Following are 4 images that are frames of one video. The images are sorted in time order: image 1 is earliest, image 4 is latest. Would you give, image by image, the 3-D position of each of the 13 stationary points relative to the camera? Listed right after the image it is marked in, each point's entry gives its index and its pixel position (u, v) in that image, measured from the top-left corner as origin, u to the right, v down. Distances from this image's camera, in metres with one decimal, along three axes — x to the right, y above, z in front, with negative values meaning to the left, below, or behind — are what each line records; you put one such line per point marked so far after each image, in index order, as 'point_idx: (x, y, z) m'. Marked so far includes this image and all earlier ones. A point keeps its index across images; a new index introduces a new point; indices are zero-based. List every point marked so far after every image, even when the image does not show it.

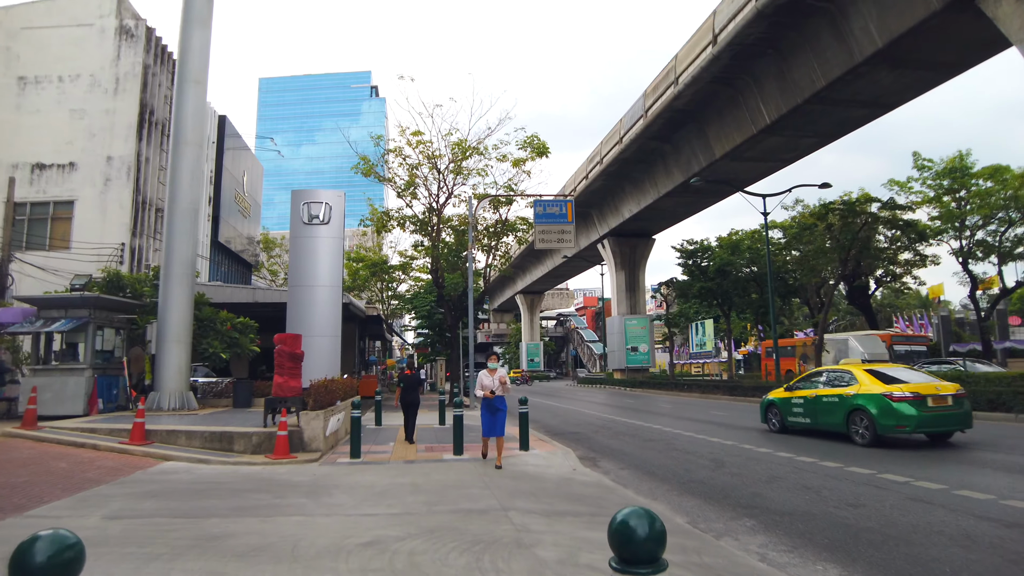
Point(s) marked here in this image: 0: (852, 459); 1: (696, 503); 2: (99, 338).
0: (+5.4, -2.7, +10.6) m
1: (+2.1, -2.5, +7.6) m
2: (-9.5, -1.2, +15.2) m
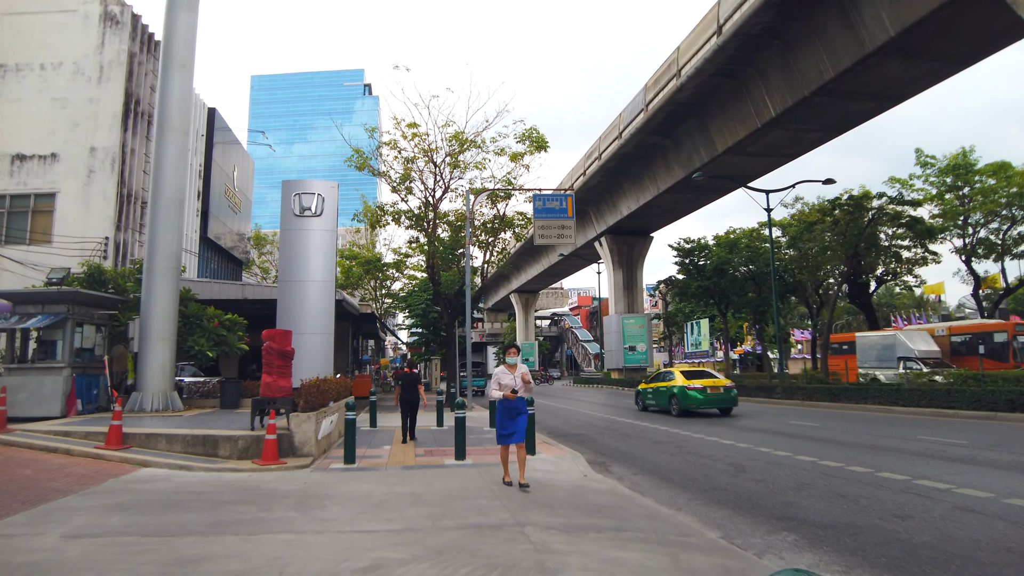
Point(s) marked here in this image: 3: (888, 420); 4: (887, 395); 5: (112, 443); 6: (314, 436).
0: (+5.5, -2.6, +9.9) m
1: (+2.2, -2.4, +6.9) m
2: (-9.4, -1.0, +14.4) m
3: (+9.3, -3.3, +16.4) m
4: (+10.7, -3.1, +18.9) m
5: (-5.6, -2.2, +9.3) m
6: (-2.8, -2.1, +9.4) m
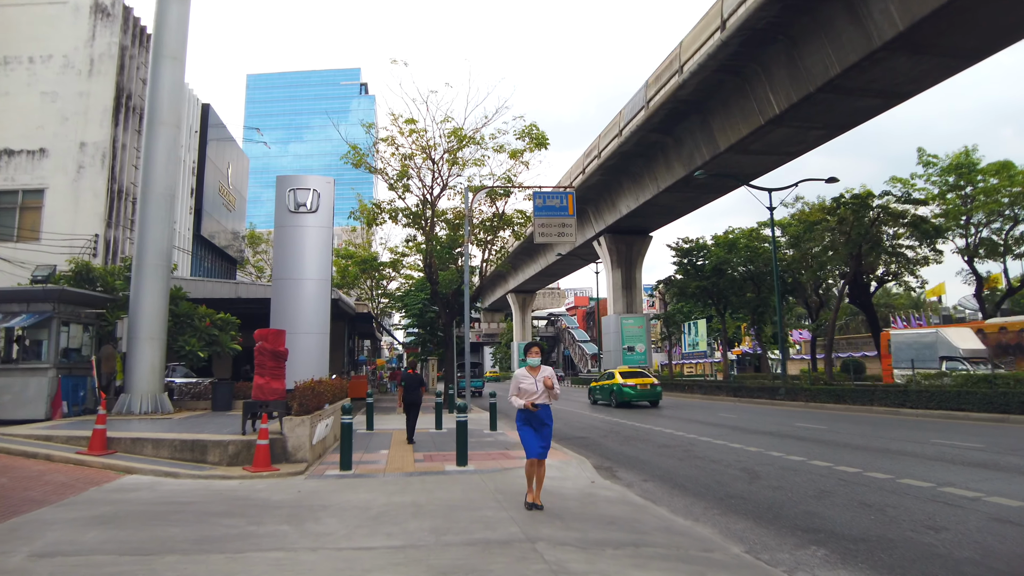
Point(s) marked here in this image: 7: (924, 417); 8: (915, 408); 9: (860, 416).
0: (+5.6, -2.6, +9.5) m
1: (+2.3, -2.3, +6.5) m
2: (-9.4, -1.0, +13.9) m
3: (+9.3, -3.2, +16.0) m
4: (+10.7, -3.1, +18.6) m
5: (-5.6, -2.1, +8.9) m
6: (-2.8, -2.1, +8.9) m
7: (+10.5, -3.3, +16.9) m
8: (+10.8, -3.2, +17.7) m
9: (+9.3, -3.4, +17.6) m
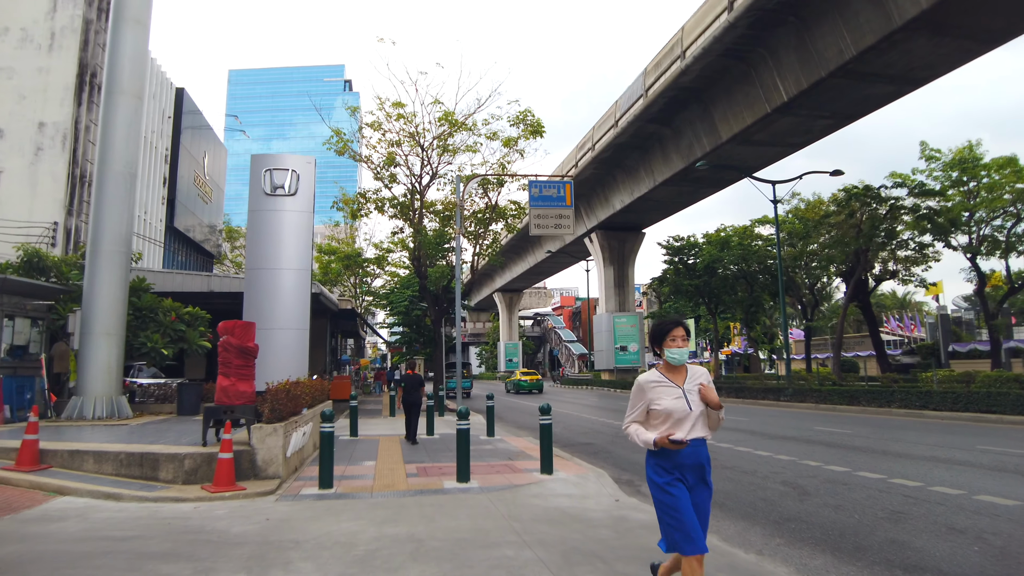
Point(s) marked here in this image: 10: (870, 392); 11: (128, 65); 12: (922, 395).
0: (+5.7, -2.4, +8.3) m
1: (+2.5, -2.2, +5.2) m
2: (-9.4, -0.8, +12.4) m
3: (+9.3, -3.1, +14.9) m
4: (+10.6, -2.9, +17.5) m
5: (-5.4, -1.9, +7.4) m
6: (-2.6, -1.9, +7.5) m
7: (+10.4, -3.1, +15.8) m
8: (+10.7, -3.1, +16.6) m
9: (+9.2, -3.3, +16.5) m
10: (+10.2, -3.0, +19.0) m
11: (-7.7, +4.5, +13.4) m
12: (+10.7, -2.8, +17.3) m
